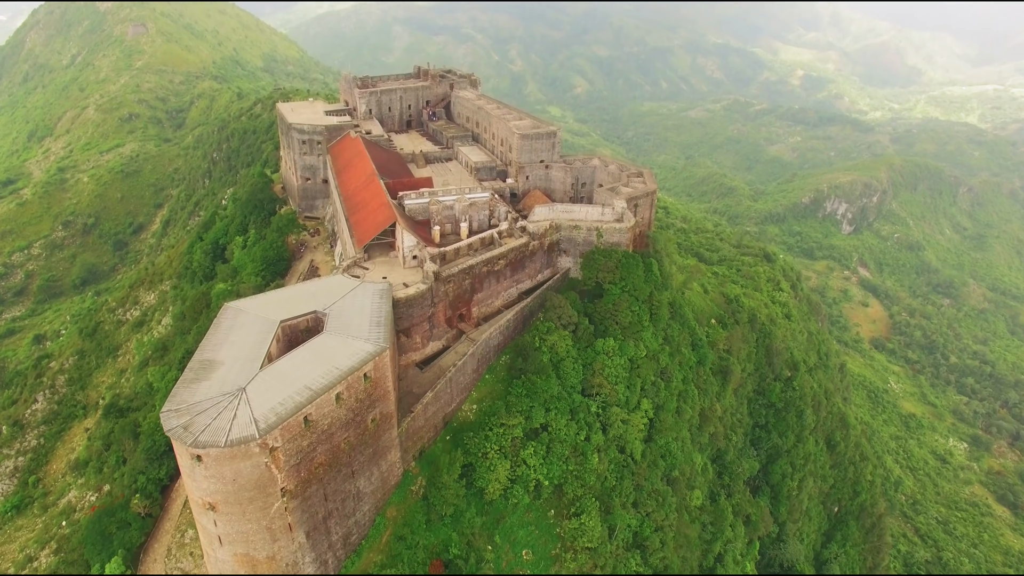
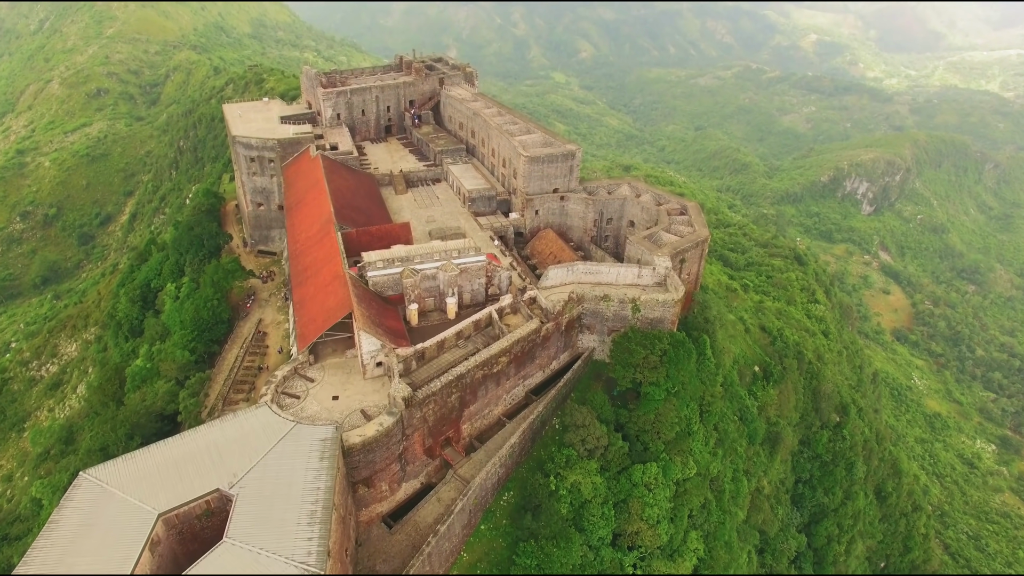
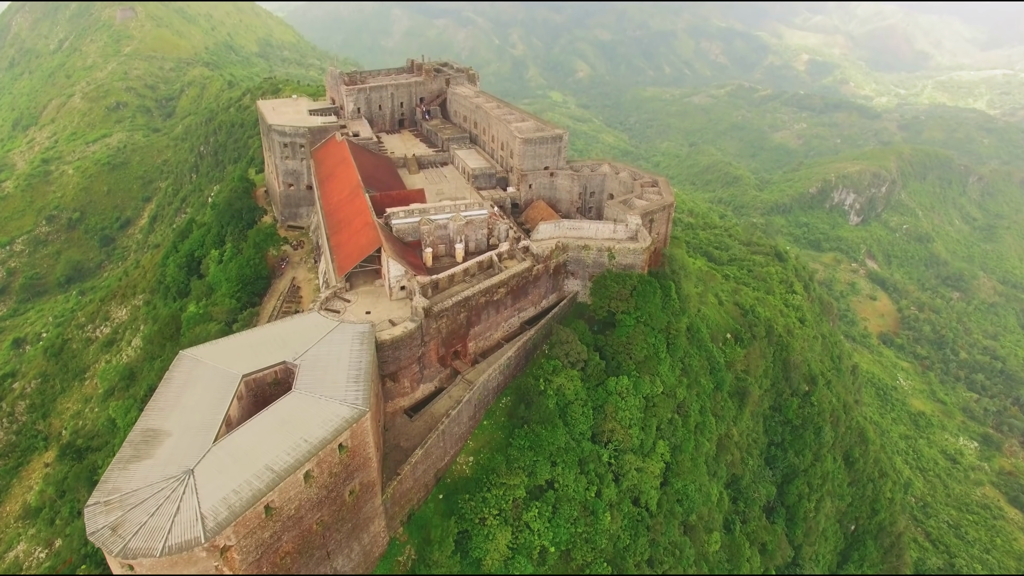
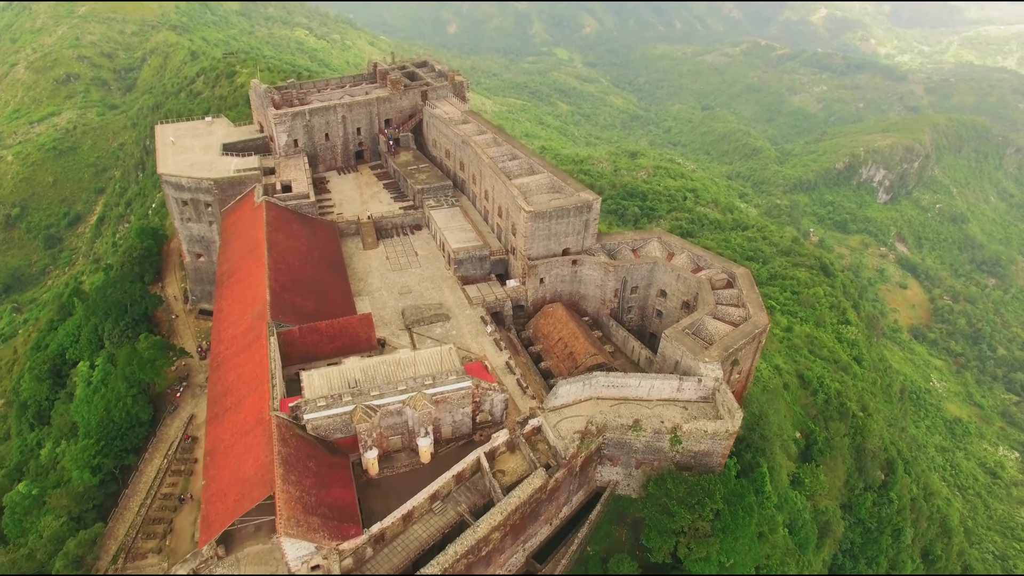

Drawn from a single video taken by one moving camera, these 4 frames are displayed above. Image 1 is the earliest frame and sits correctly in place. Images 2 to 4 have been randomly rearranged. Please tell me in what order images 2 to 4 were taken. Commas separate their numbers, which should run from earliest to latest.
3, 2, 4
